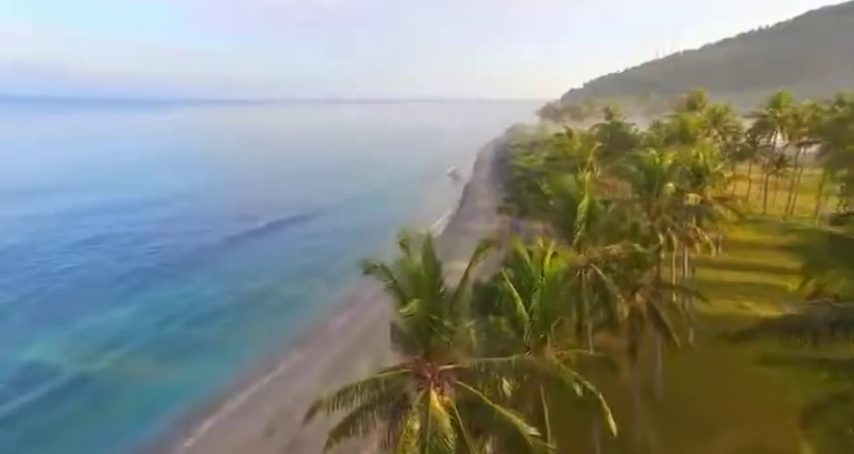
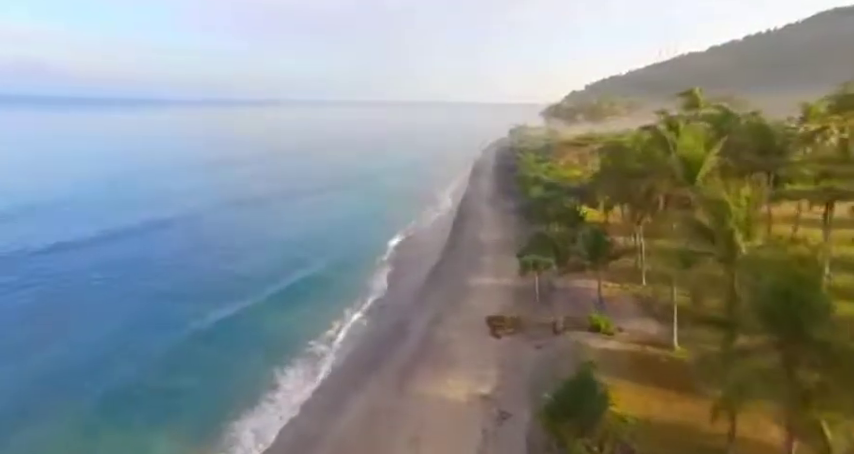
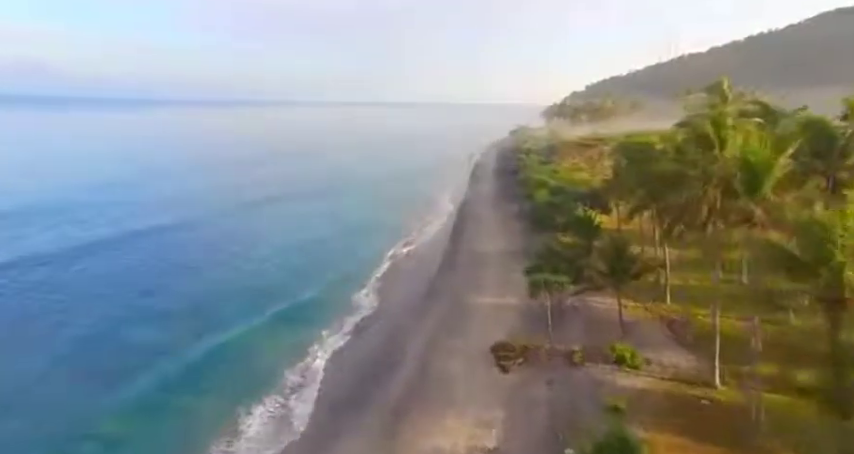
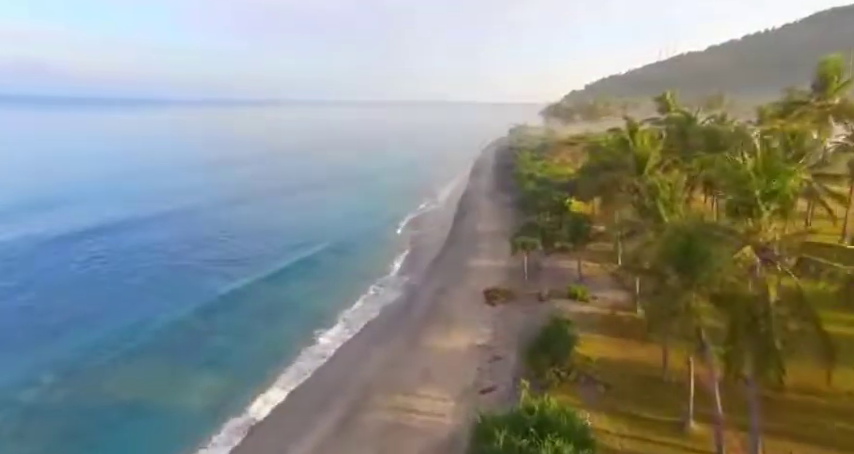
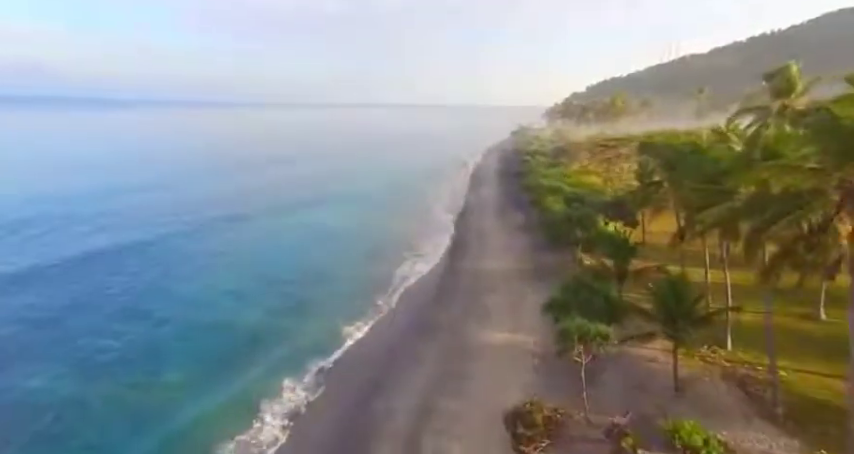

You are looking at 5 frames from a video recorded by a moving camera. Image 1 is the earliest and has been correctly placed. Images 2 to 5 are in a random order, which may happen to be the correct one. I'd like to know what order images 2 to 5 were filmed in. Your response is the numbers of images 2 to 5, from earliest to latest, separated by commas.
4, 2, 3, 5
